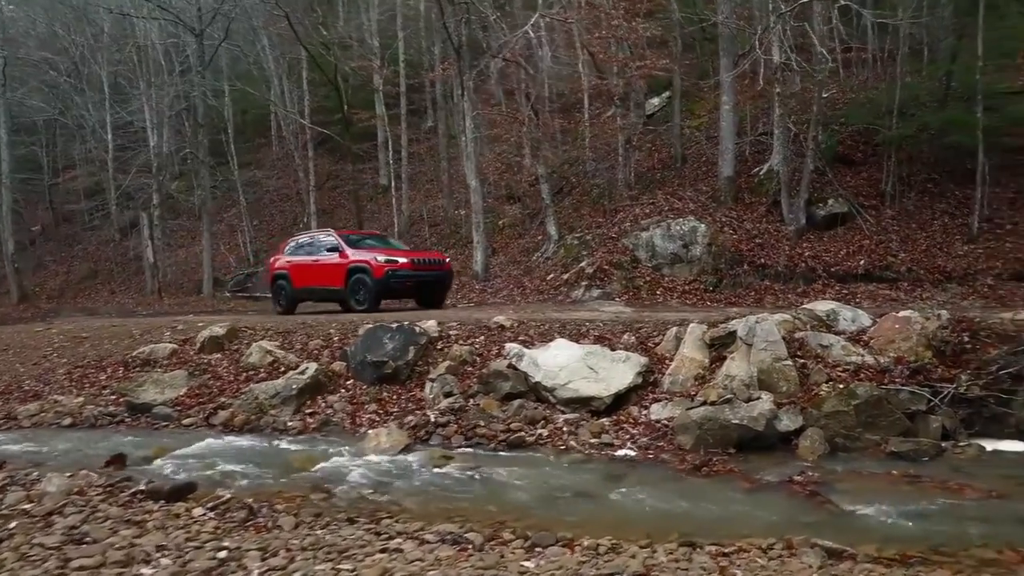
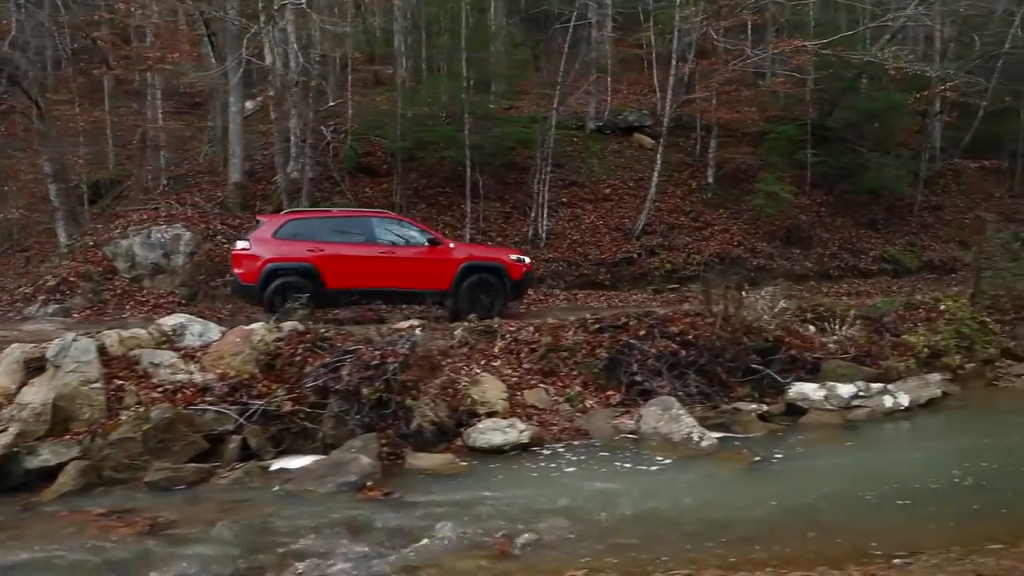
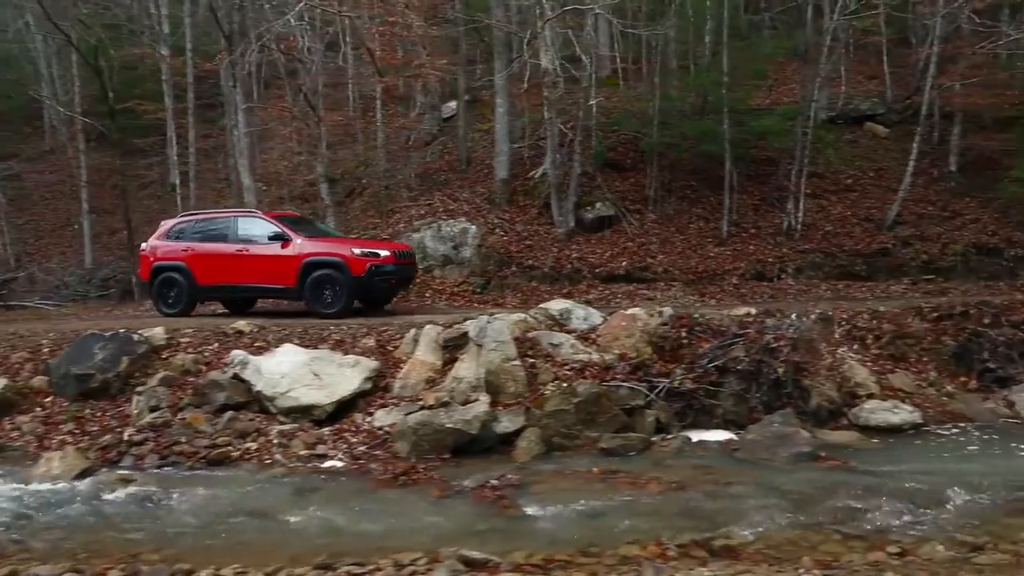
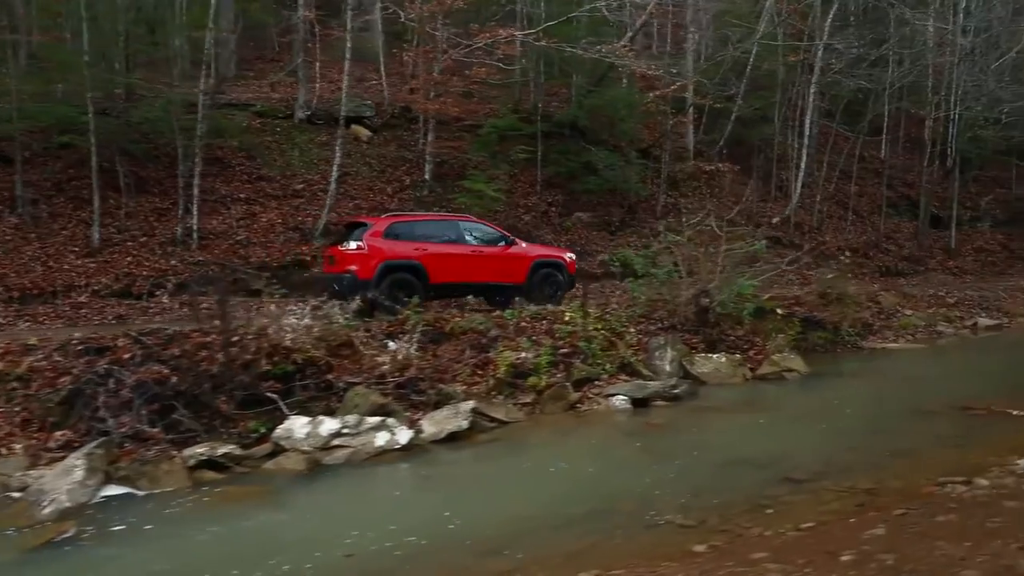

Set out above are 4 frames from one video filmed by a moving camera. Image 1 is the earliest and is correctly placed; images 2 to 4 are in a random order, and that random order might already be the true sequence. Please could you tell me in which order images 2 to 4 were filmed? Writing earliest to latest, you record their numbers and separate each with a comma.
3, 2, 4
